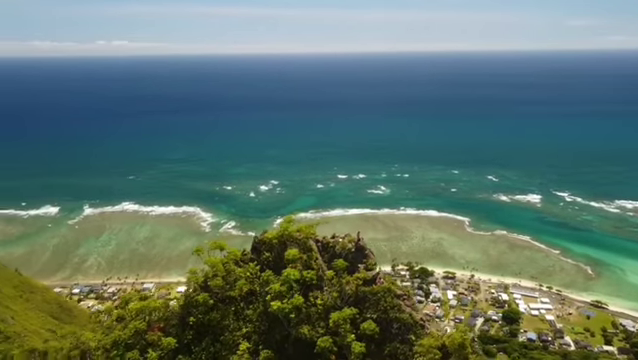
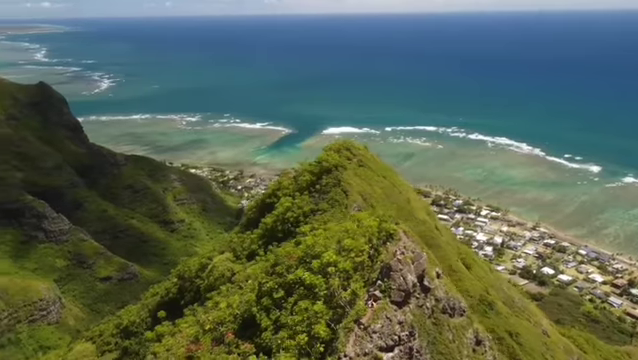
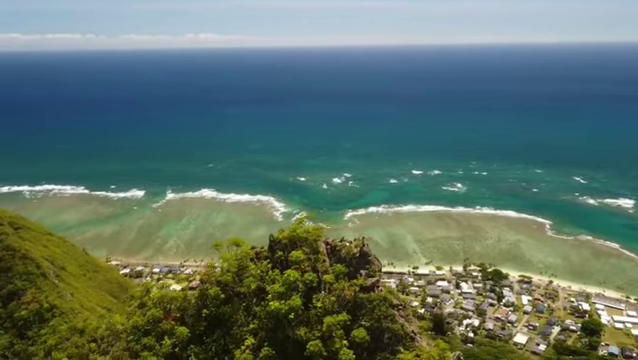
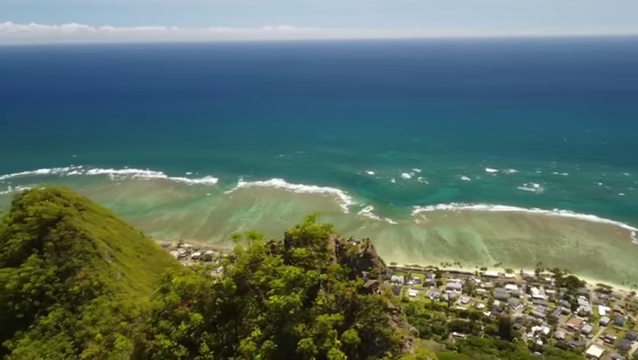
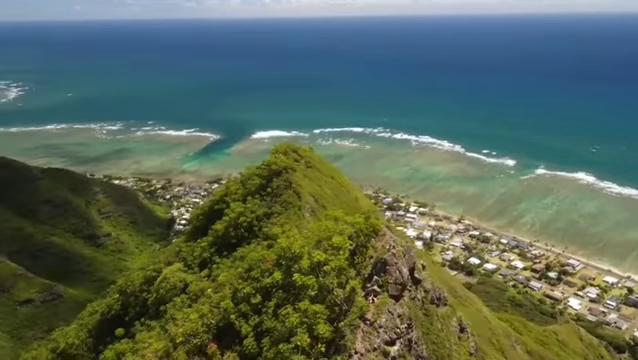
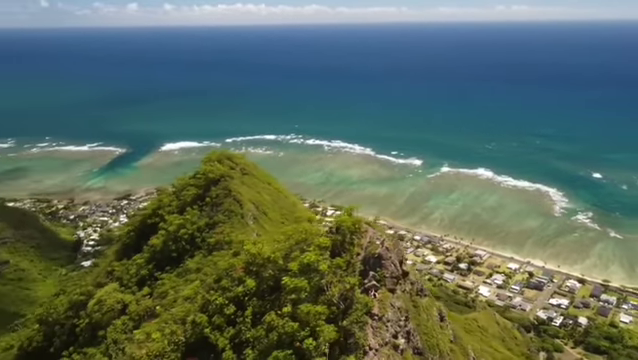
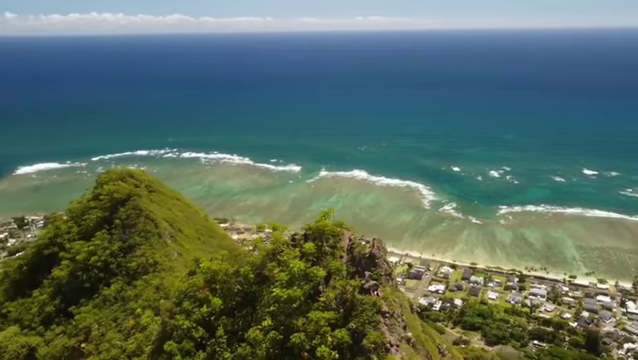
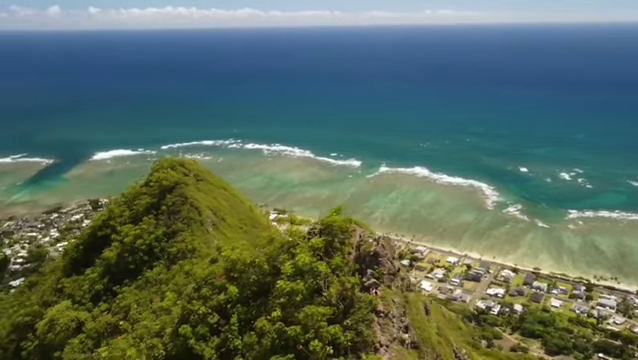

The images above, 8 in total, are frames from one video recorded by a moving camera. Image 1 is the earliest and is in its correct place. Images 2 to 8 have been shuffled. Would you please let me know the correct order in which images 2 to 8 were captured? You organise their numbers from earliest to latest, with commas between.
3, 4, 7, 8, 6, 5, 2
